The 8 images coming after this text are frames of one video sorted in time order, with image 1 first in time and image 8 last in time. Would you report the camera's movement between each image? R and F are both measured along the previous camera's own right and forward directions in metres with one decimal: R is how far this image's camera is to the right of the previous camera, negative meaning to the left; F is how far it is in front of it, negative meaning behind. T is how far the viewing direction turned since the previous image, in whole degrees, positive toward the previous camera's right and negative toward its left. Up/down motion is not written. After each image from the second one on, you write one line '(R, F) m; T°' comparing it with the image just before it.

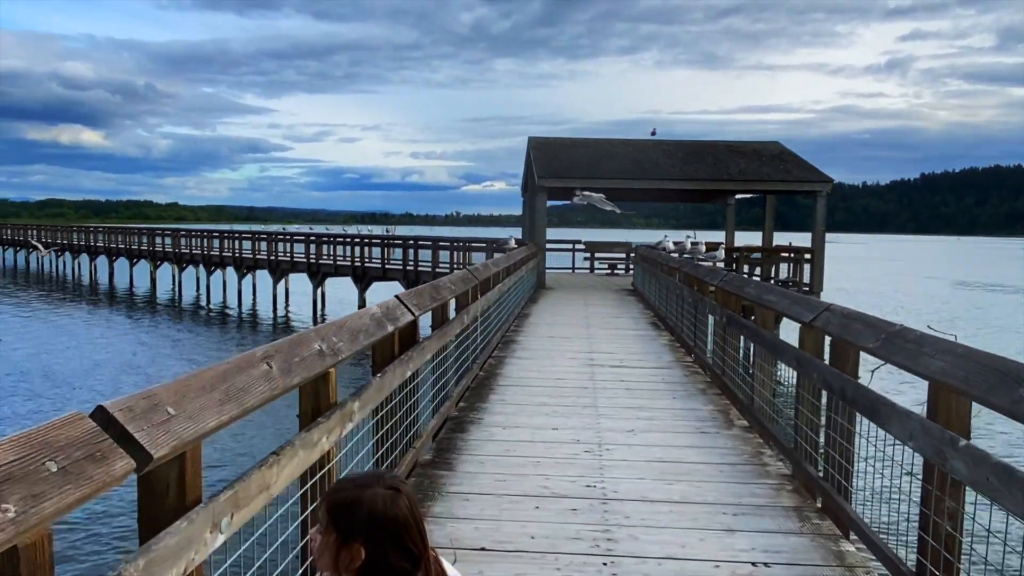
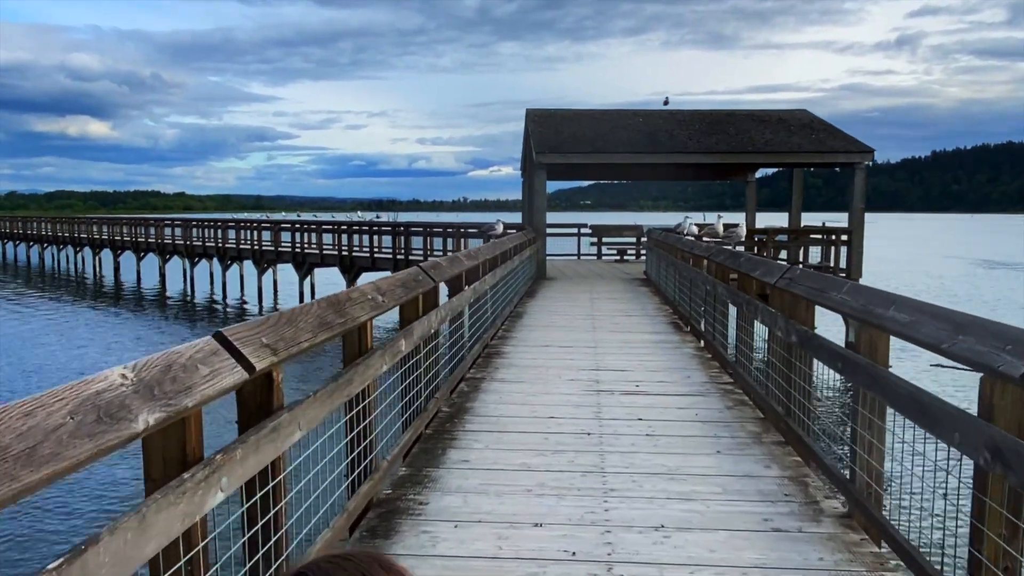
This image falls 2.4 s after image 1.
(+0.2, +1.9) m; -1°
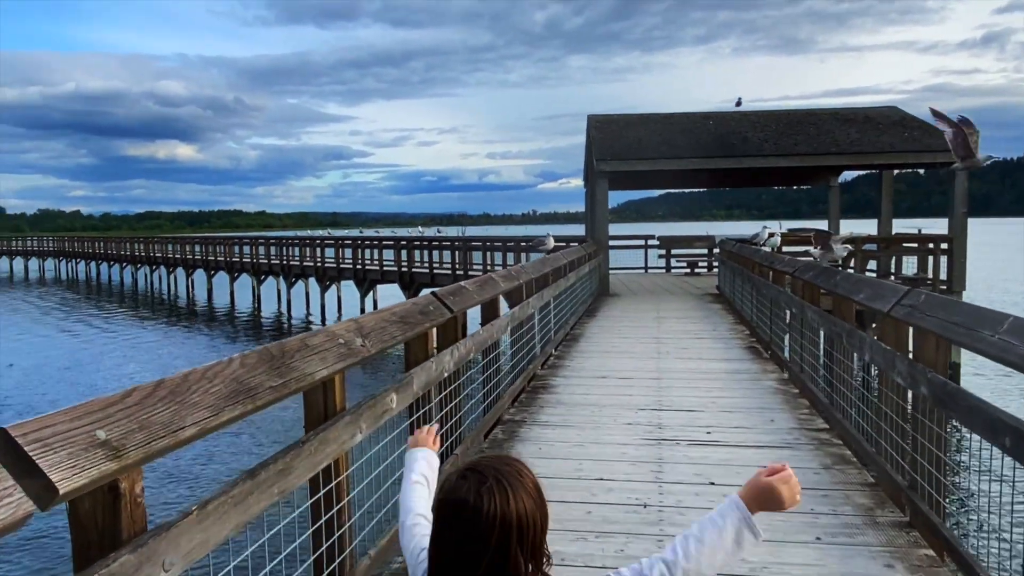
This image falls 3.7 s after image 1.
(+0.2, +0.9) m; -5°
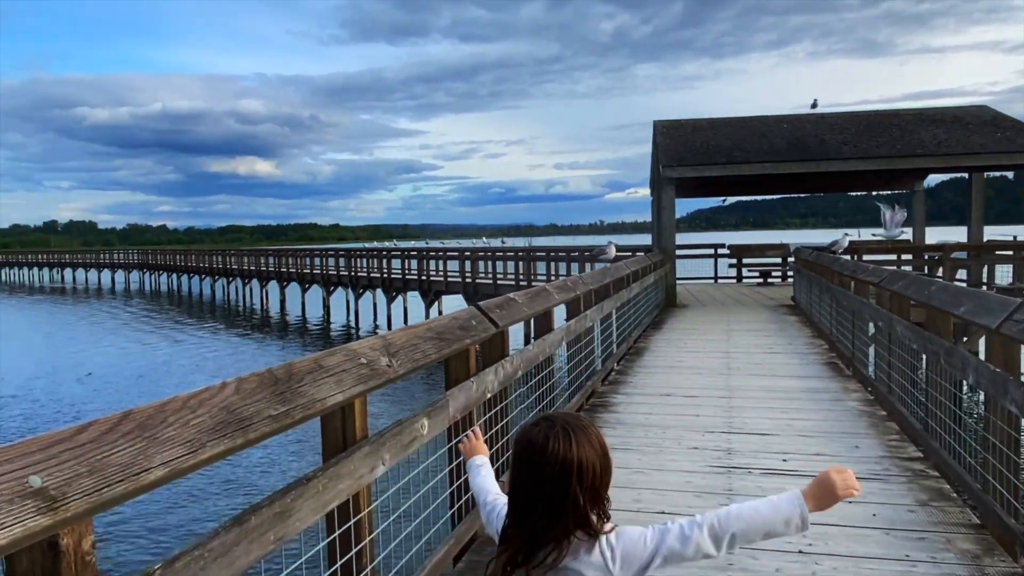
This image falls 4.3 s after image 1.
(+0.1, +0.3) m; -5°
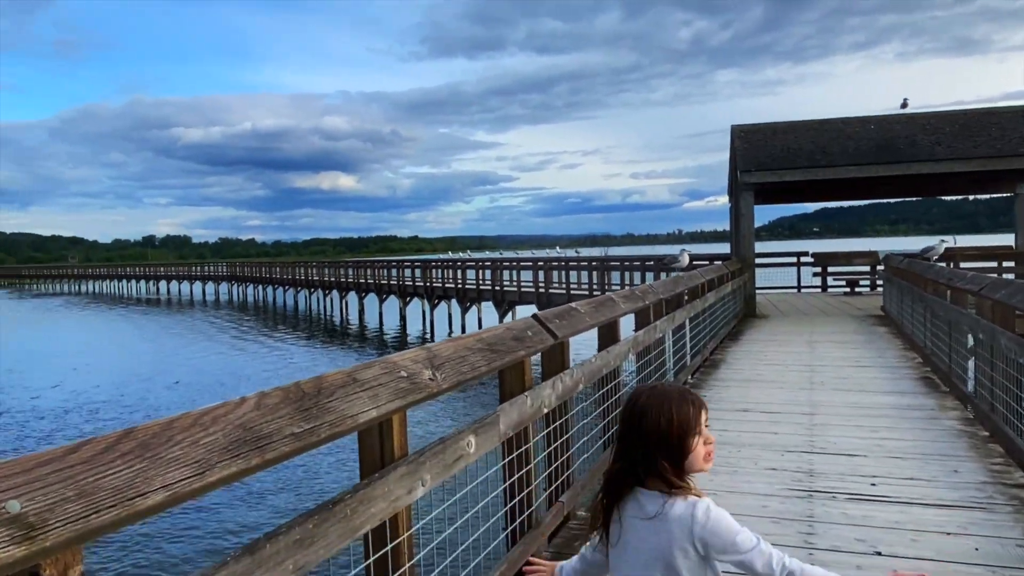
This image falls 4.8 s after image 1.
(+0.1, +0.2) m; -6°
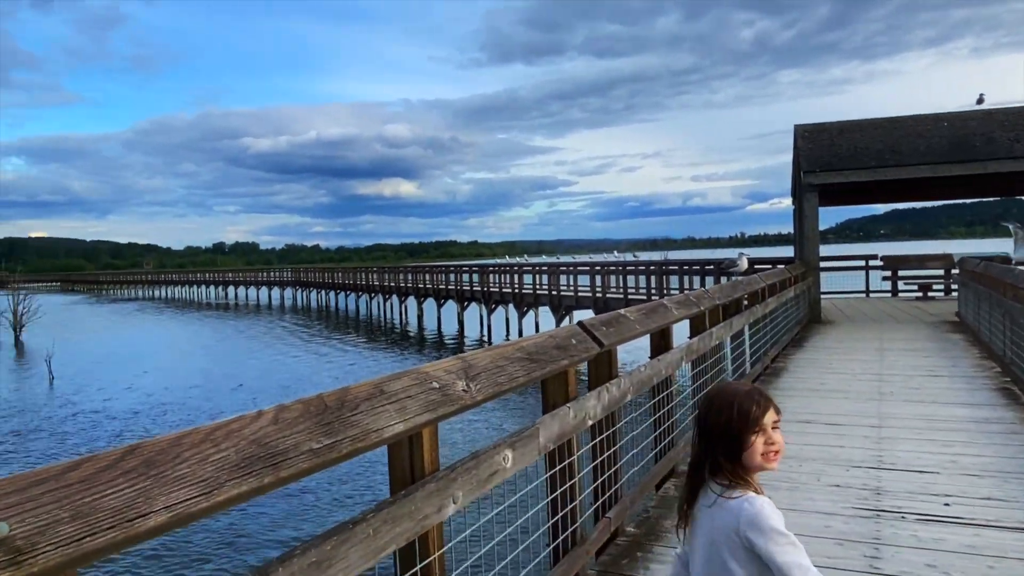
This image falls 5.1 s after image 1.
(+0.1, +0.1) m; -4°
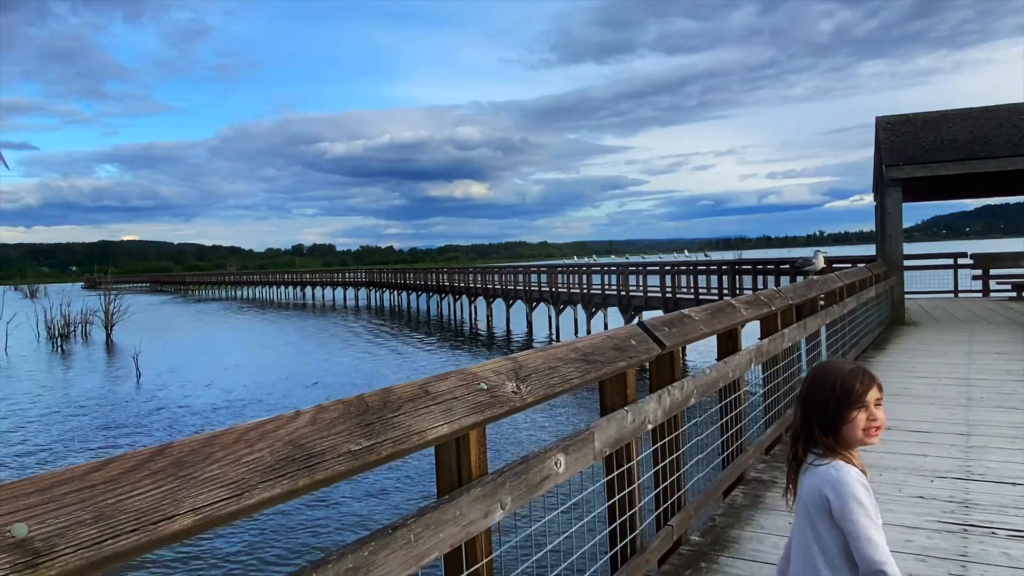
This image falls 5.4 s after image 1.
(0.0, +0.1) m; -5°
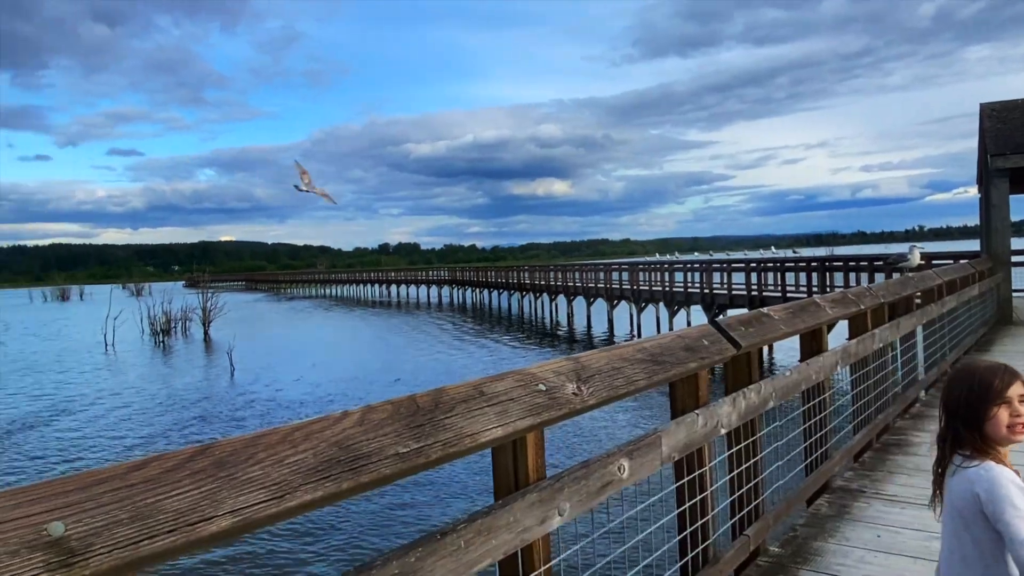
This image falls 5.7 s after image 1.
(+0.1, +0.1) m; -6°
